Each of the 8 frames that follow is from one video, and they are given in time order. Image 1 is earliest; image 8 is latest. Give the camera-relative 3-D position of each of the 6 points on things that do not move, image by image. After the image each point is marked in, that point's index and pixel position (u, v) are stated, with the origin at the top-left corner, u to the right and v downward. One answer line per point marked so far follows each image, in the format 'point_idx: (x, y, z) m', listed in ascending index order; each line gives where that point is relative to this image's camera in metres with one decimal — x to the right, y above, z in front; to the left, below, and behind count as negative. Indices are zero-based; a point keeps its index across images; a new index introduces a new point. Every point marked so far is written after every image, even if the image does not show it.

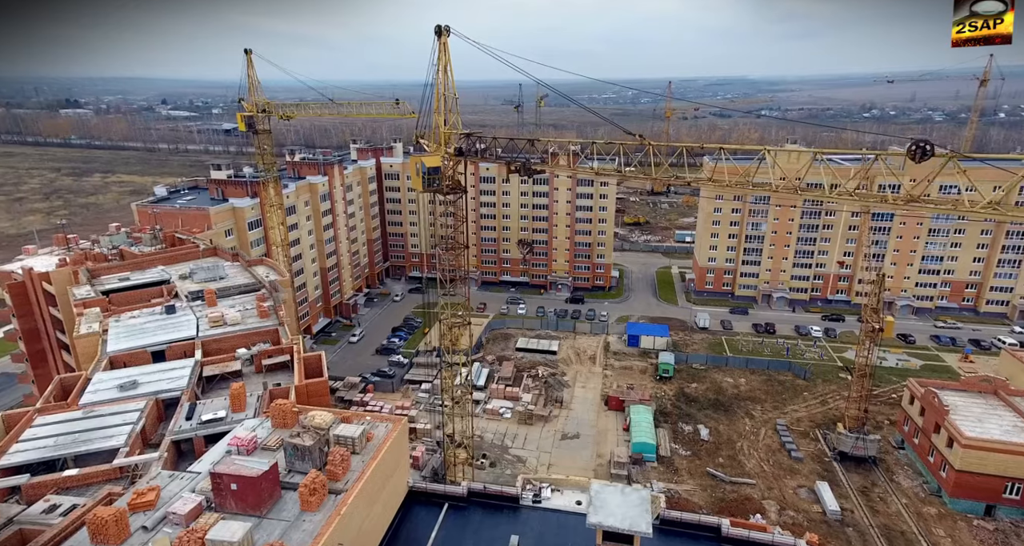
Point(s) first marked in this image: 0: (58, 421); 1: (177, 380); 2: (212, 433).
0: (-13.0, -4.3, +17.2) m
1: (-11.0, -3.4, +19.6) m
2: (-8.6, -4.7, +17.4) m
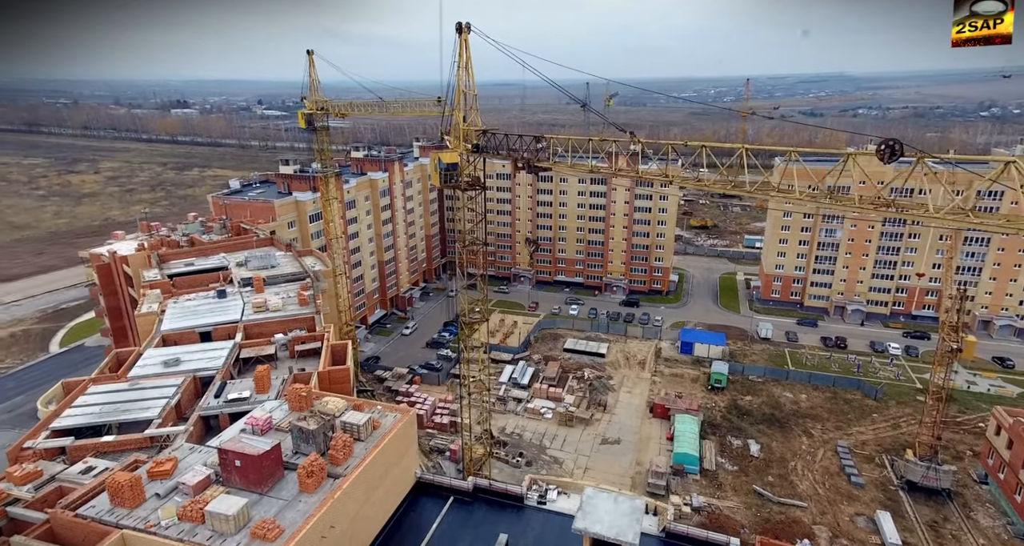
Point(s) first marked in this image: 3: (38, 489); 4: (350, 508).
0: (-12.9, -3.8, +19.1) m
1: (-10.5, -3.0, +21.2) m
2: (-8.6, -4.3, +18.8) m
3: (-12.0, -5.6, +15.5) m
4: (-4.4, -6.4, +16.3) m
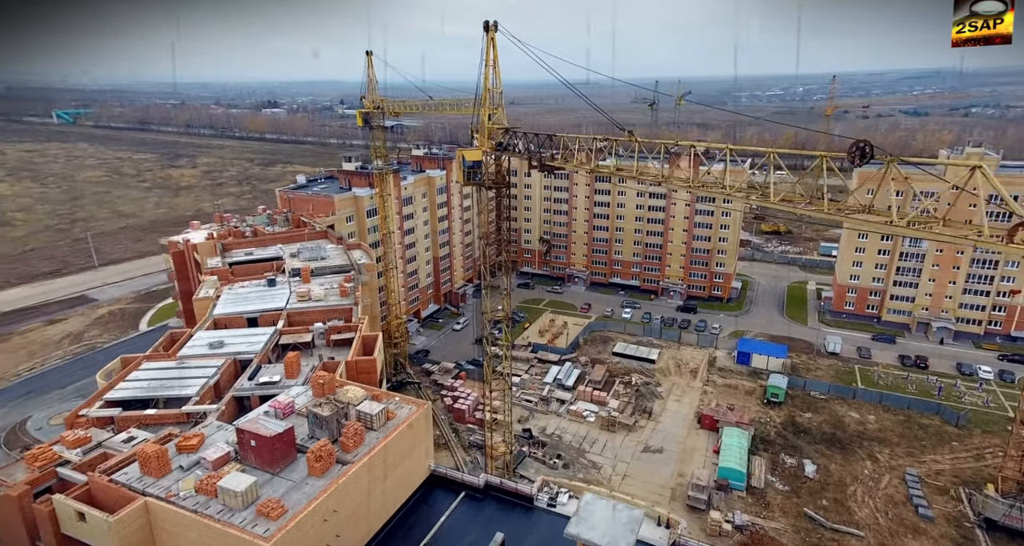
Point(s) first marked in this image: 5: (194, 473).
0: (-12.4, -3.3, +20.8) m
1: (-9.7, -2.7, +22.6) m
2: (-8.2, -4.0, +19.9) m
3: (-12.0, -5.2, +17.1) m
4: (-4.4, -6.3, +16.9) m
5: (-8.7, -5.5, +16.4) m
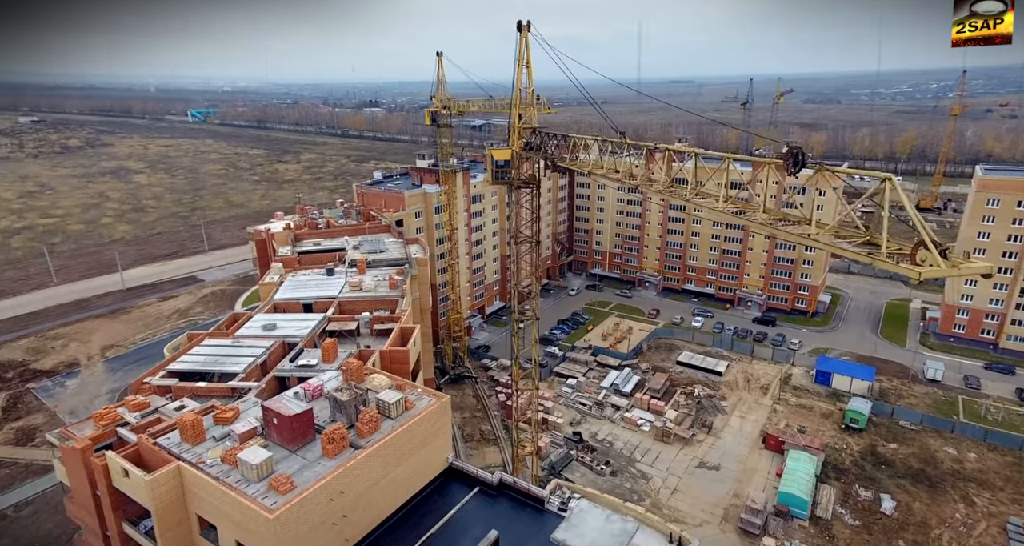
0: (-11.4, -2.8, +22.9) m
1: (-8.4, -2.3, +24.1) m
2: (-7.4, -3.7, +21.2) m
3: (-11.7, -4.6, +19.2) m
4: (-4.4, -6.1, +17.7) m
5: (-8.6, -5.1, +17.9) m
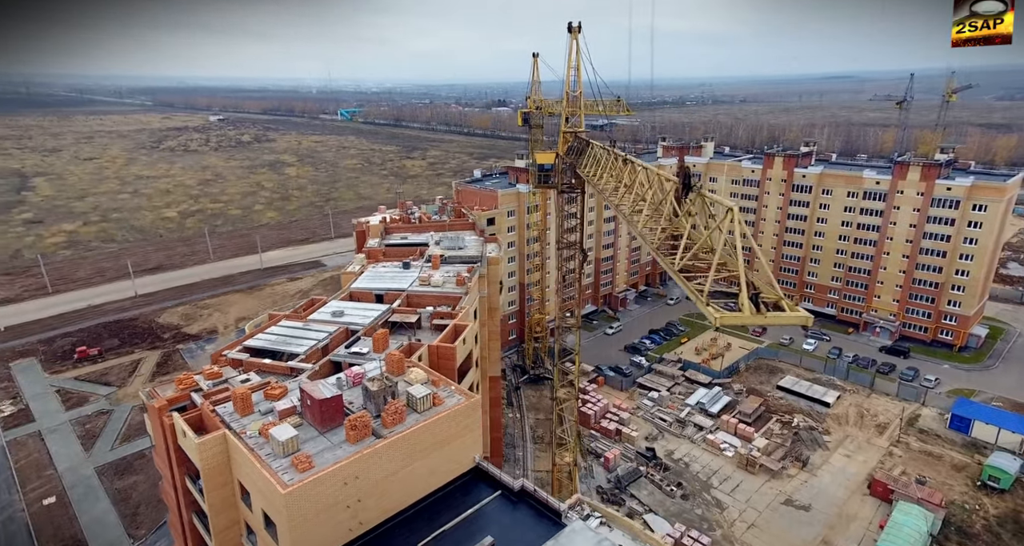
0: (-9.4, -2.2, +25.0) m
1: (-6.2, -1.9, +25.5) m
2: (-6.0, -3.4, +22.5) m
3: (-10.7, -4.1, +21.5) m
4: (-4.0, -6.0, +18.3) m
5: (-8.0, -4.7, +19.5) m
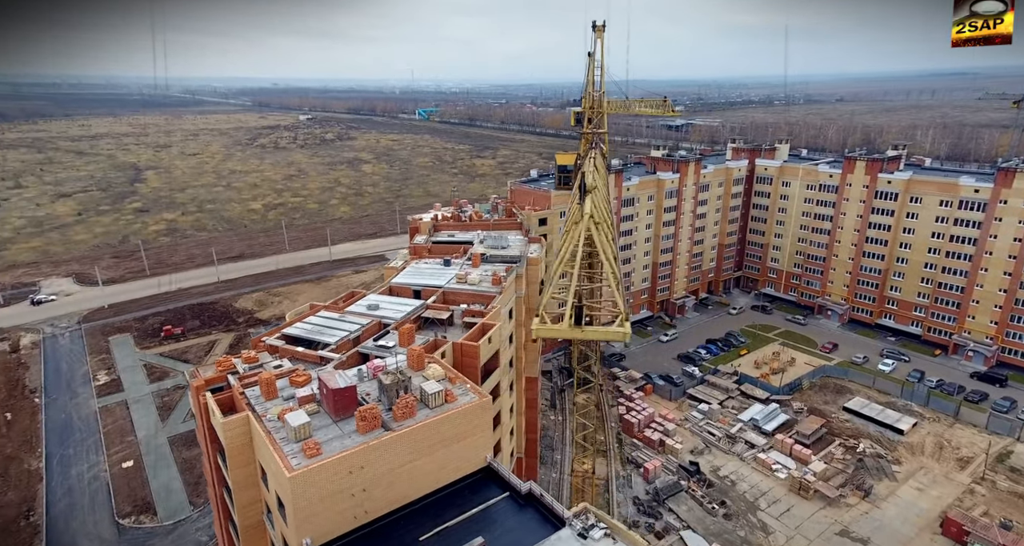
0: (-8.1, -1.9, +26.0) m
1: (-4.9, -1.7, +26.1) m
2: (-5.2, -3.2, +23.0) m
3: (-10.0, -3.7, +22.8) m
4: (-3.9, -5.8, +18.6) m
5: (-7.6, -4.4, +20.4) m
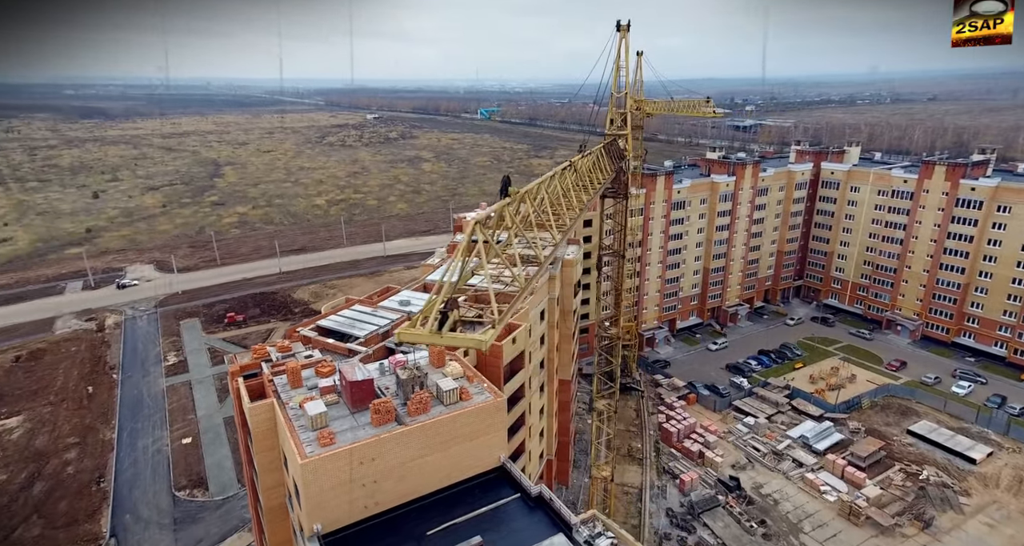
0: (-6.8, -1.6, +26.6) m
1: (-3.6, -1.5, +26.3) m
2: (-4.2, -3.0, +23.3) m
3: (-9.1, -3.3, +23.6) m
4: (-3.6, -5.7, +18.8) m
5: (-7.0, -4.1, +21.0) m
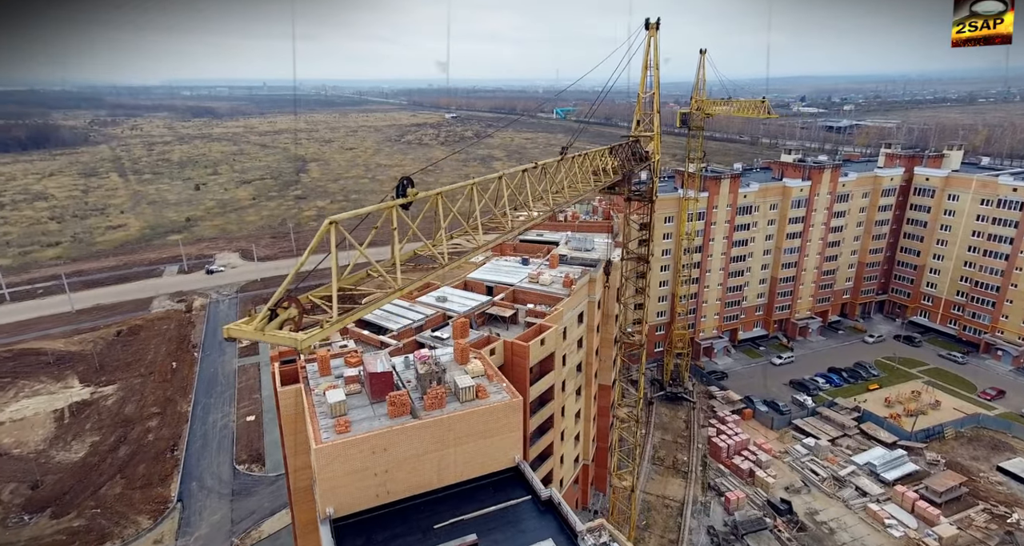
0: (-5.1, -1.2, +27.0) m
1: (-1.9, -1.3, +26.2) m
2: (-3.1, -2.7, +23.4) m
3: (-7.8, -2.8, +24.3) m
4: (-3.2, -5.4, +18.8) m
5: (-6.2, -3.7, +21.4) m
